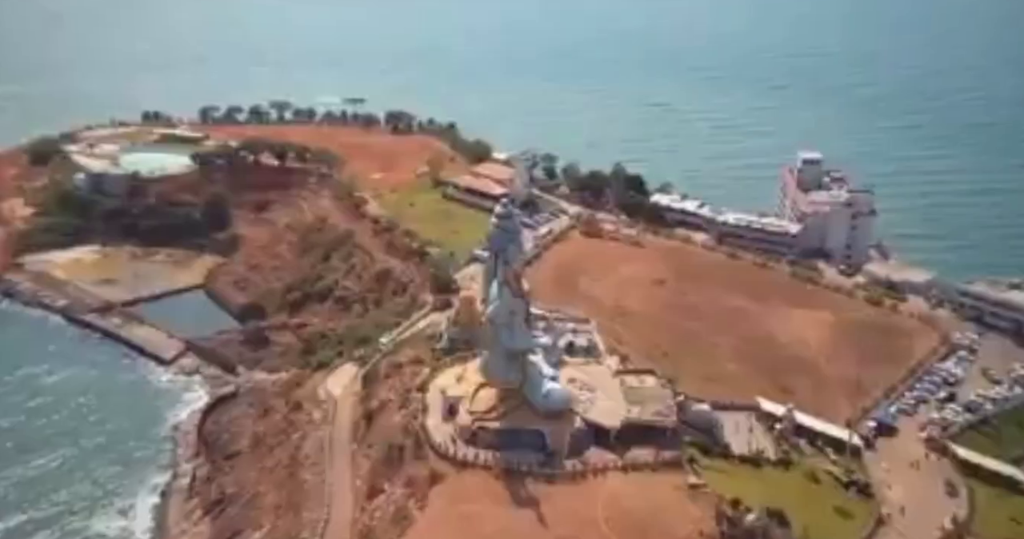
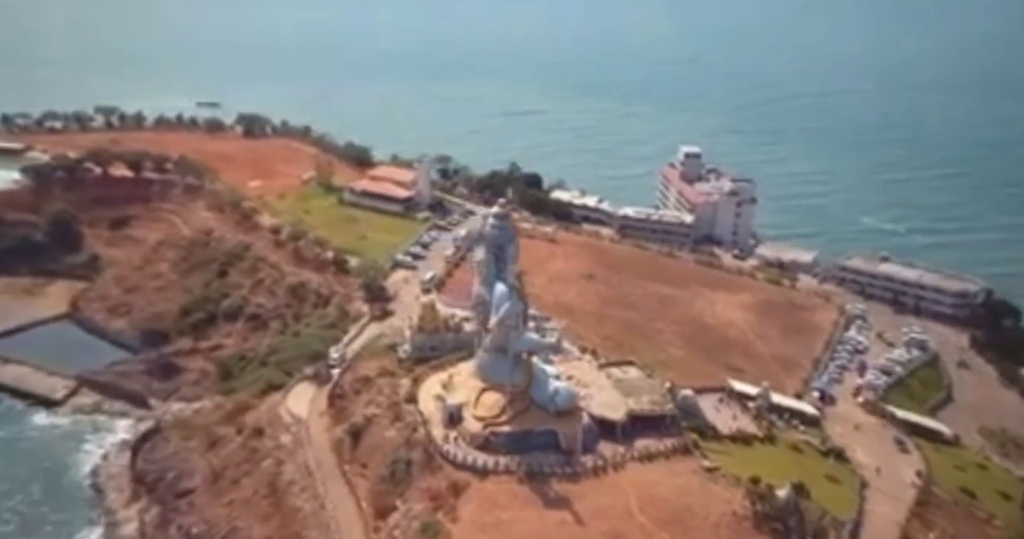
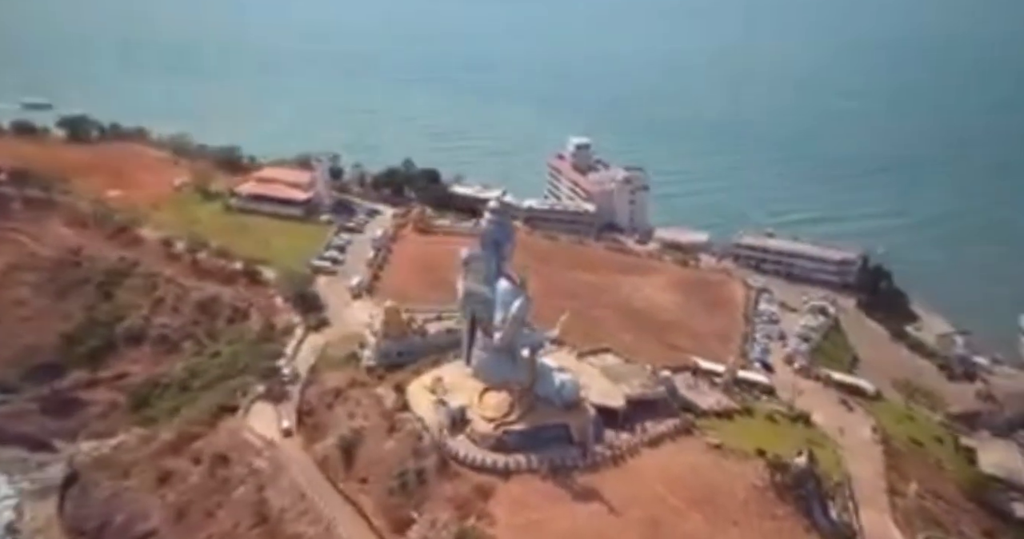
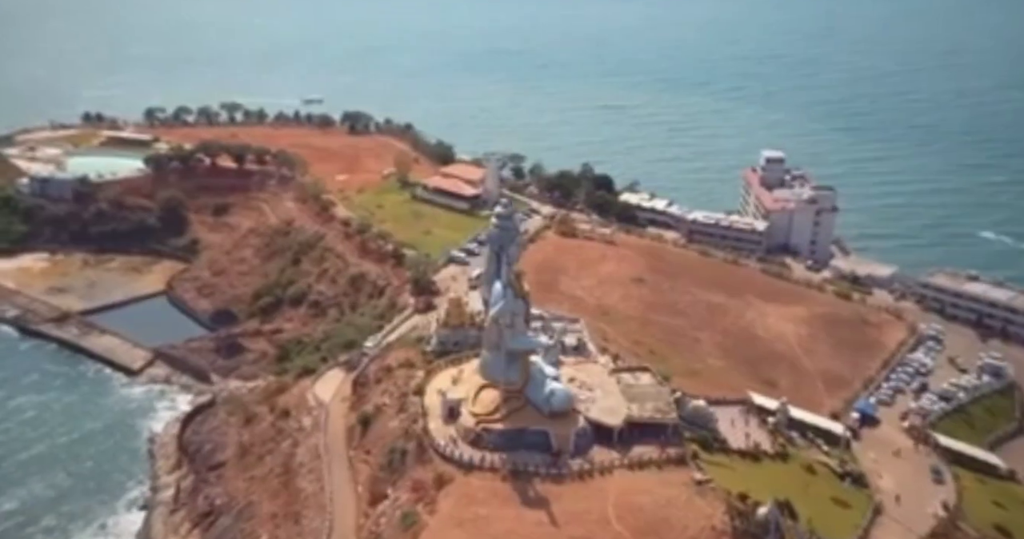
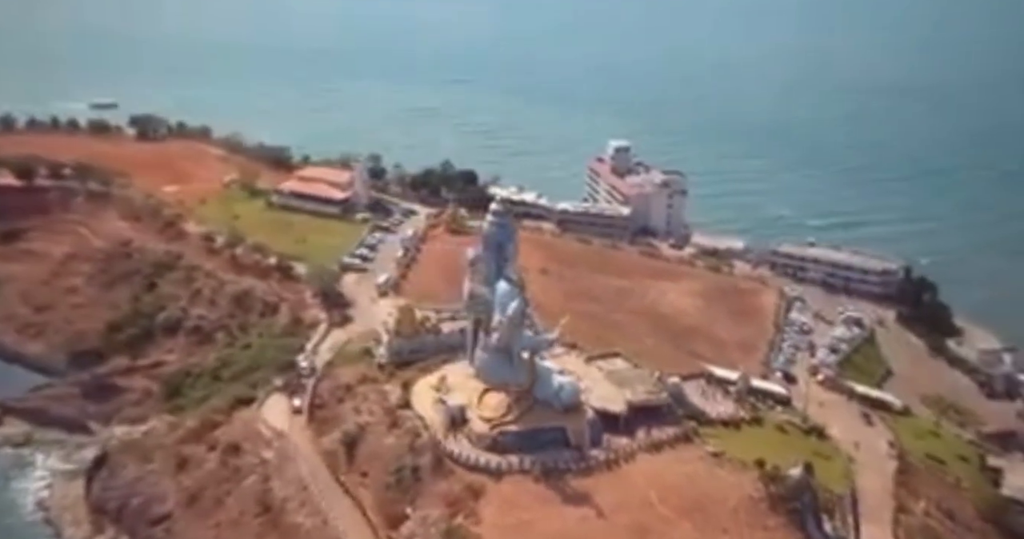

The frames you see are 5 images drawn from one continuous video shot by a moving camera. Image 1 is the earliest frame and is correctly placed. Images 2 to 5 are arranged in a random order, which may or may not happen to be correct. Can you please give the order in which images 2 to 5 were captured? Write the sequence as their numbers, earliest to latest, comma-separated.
4, 2, 5, 3
